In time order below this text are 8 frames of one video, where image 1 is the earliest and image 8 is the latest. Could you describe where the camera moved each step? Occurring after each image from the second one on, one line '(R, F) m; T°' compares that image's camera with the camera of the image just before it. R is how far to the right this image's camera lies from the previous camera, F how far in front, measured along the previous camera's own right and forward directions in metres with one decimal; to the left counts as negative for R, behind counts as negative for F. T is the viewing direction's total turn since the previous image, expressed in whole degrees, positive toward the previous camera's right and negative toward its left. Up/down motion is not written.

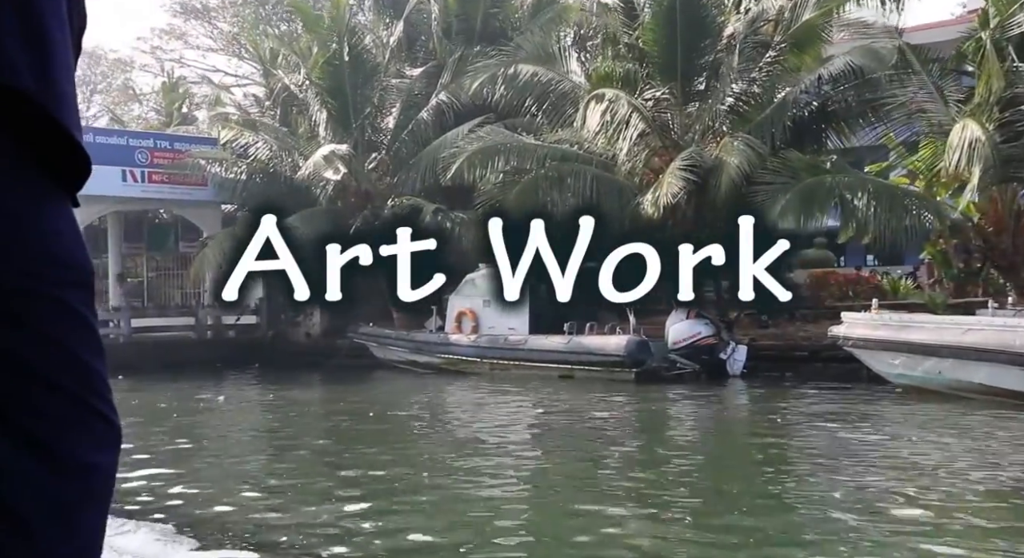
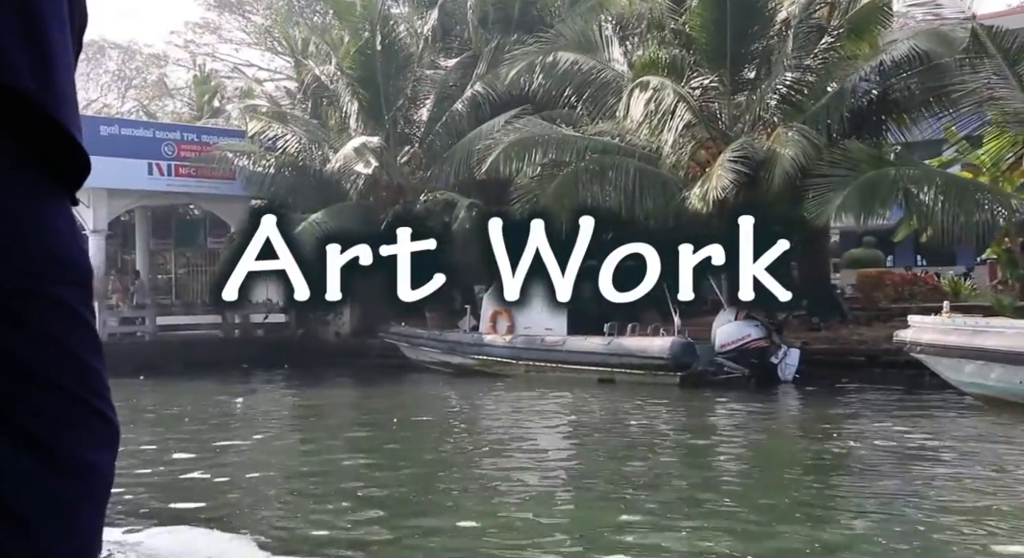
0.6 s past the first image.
(0.0, +0.8) m; -1°
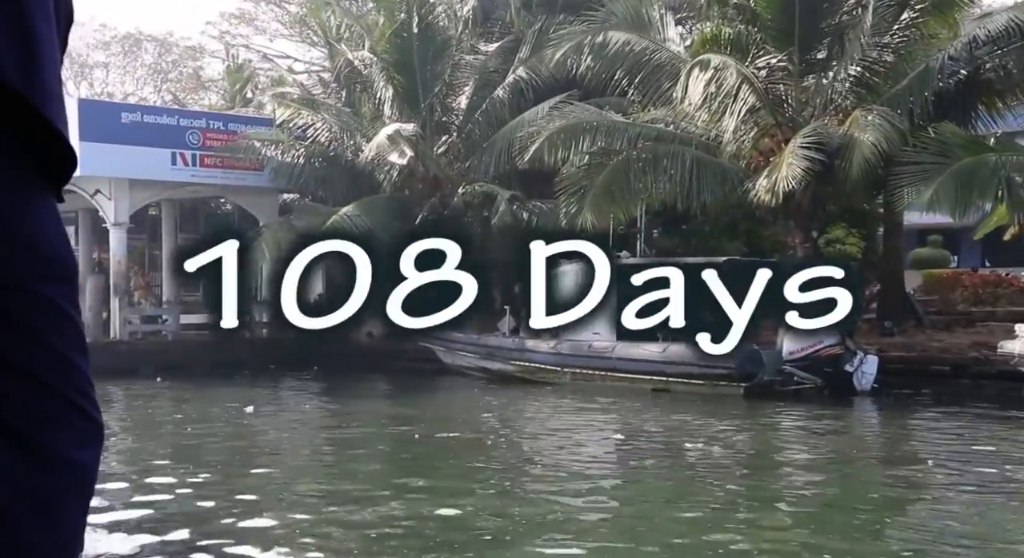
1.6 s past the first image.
(-0.1, +1.3) m; -1°
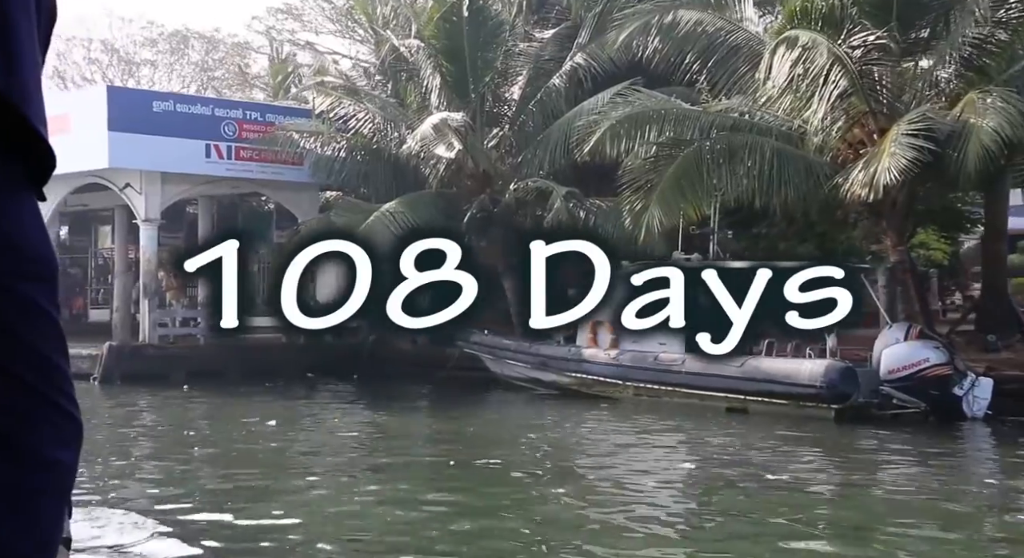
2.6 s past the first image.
(-0.1, +1.5) m; -2°
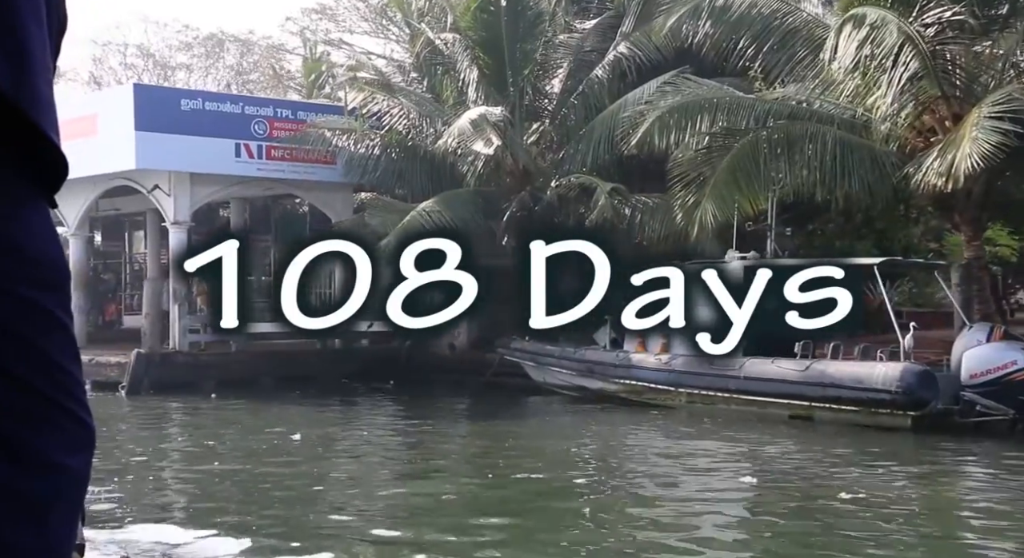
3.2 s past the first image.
(-0.1, +0.8) m; -1°
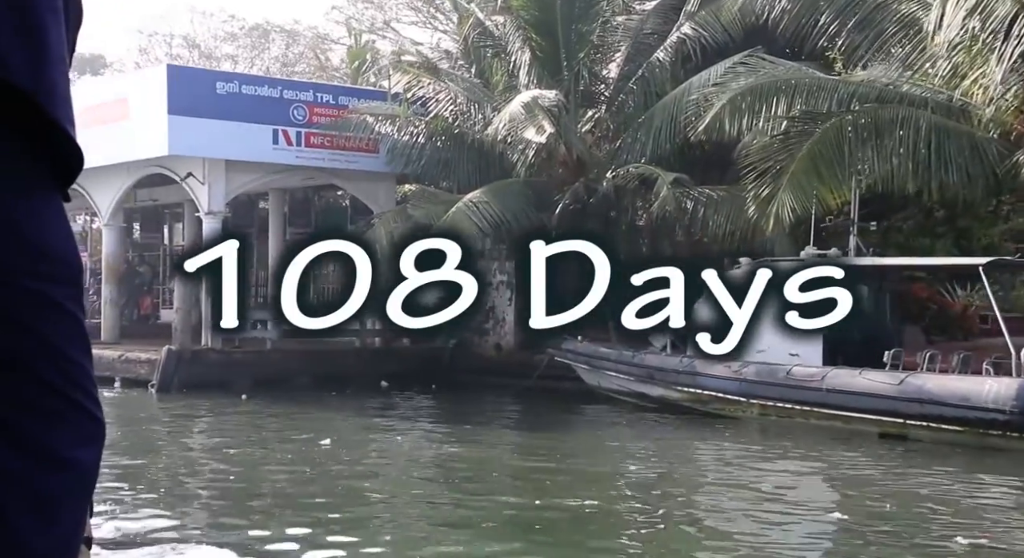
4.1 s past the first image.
(-0.1, +1.2) m; -2°
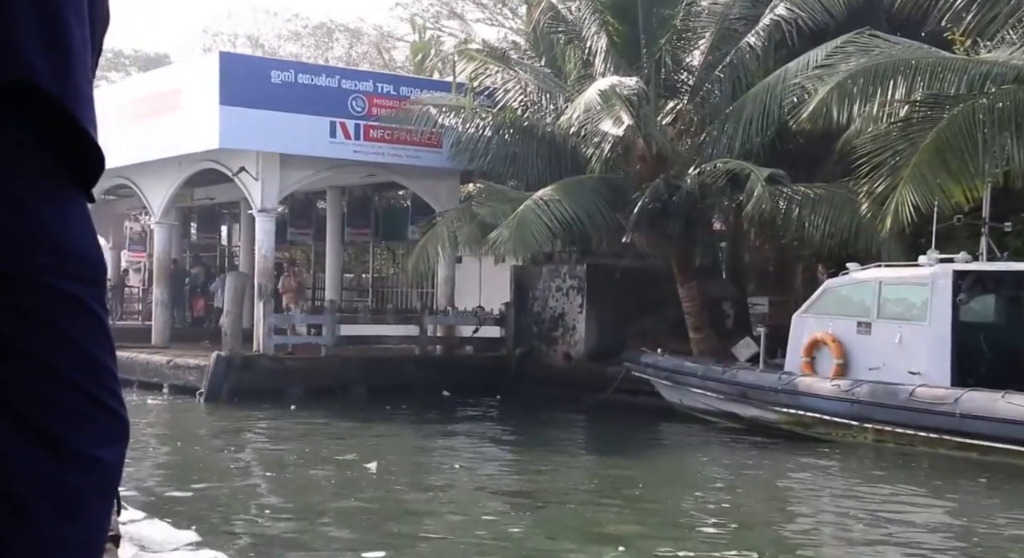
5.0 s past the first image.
(-0.1, +1.3) m; -2°
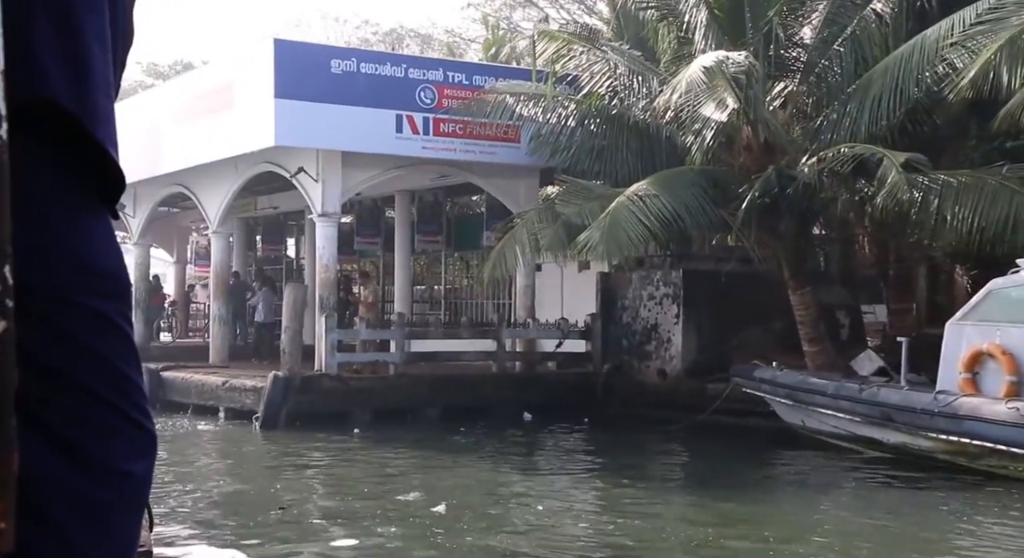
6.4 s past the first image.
(-0.2, +1.8) m; -3°
